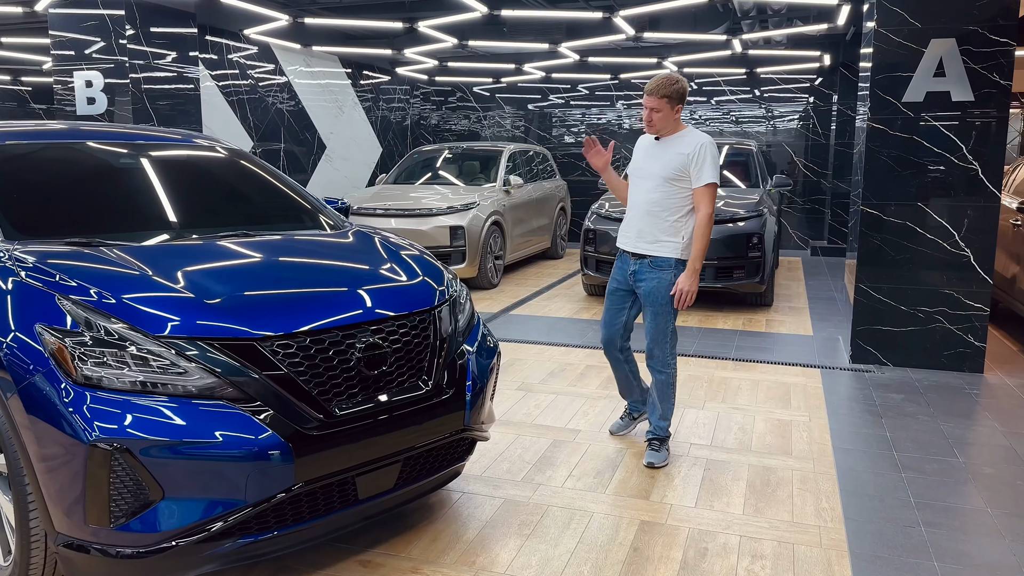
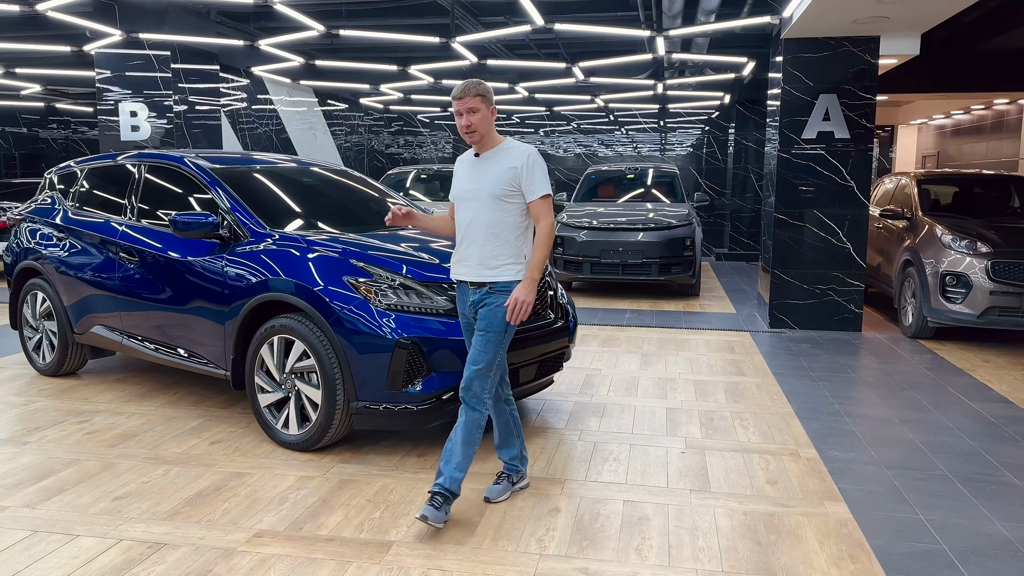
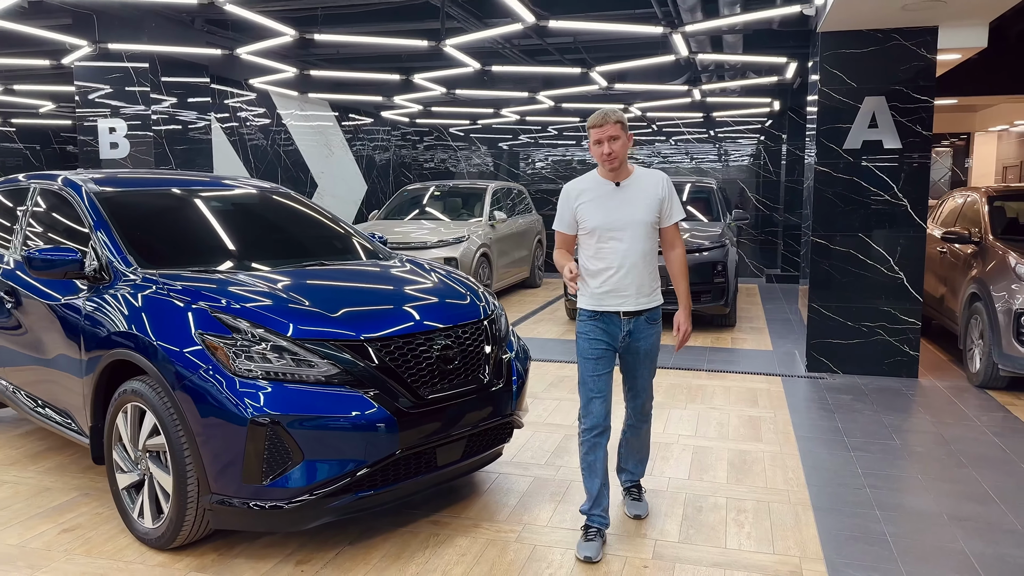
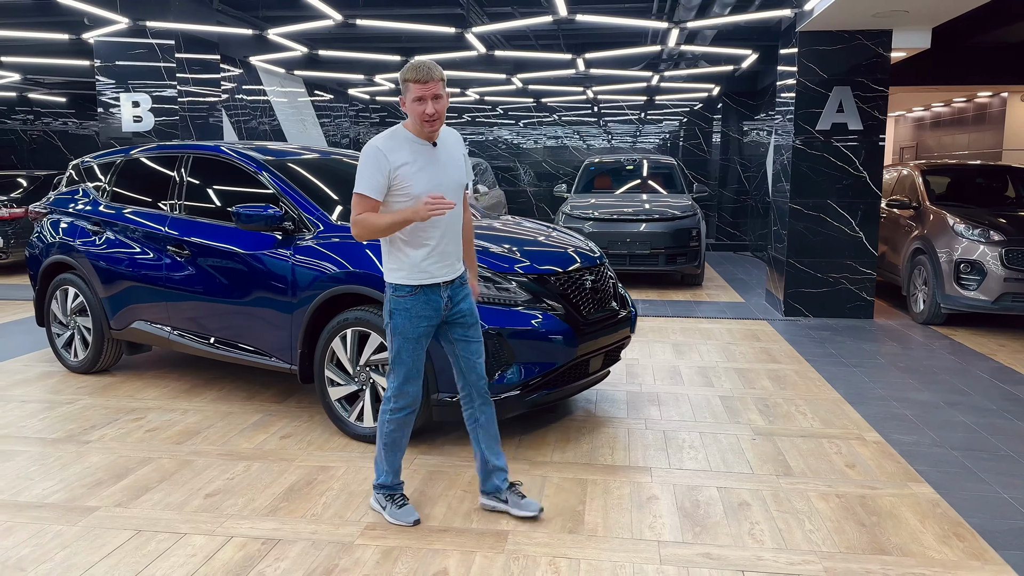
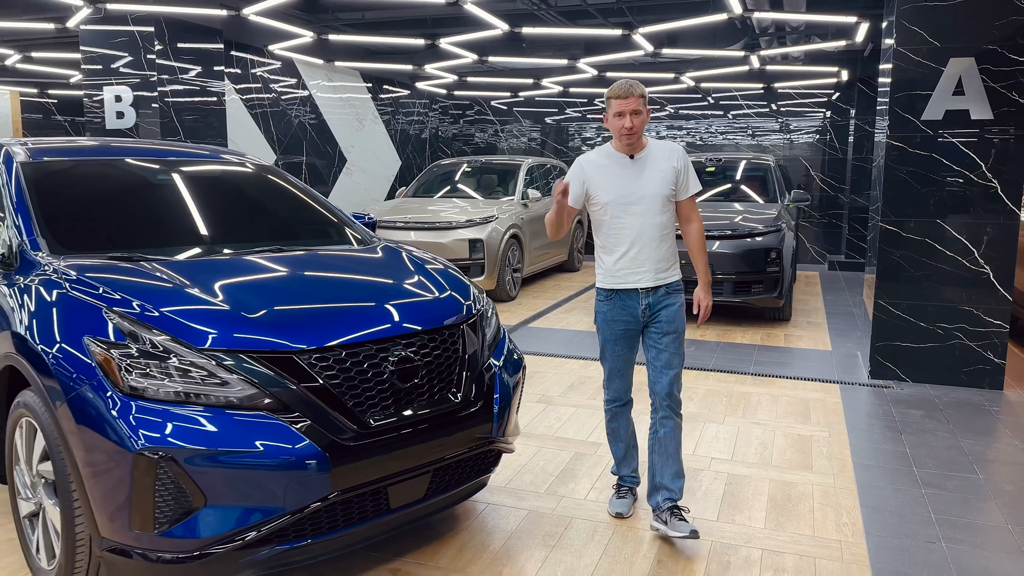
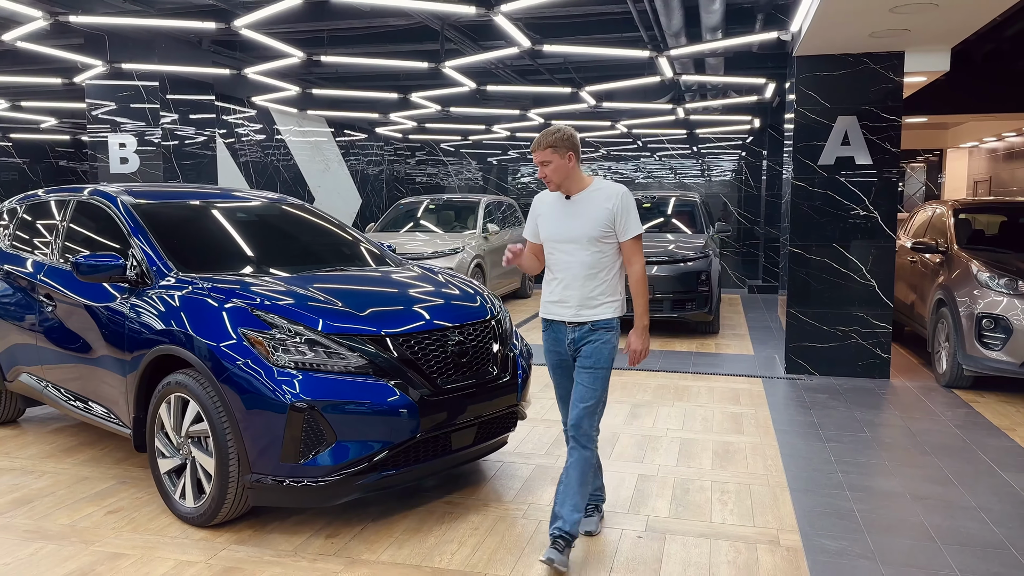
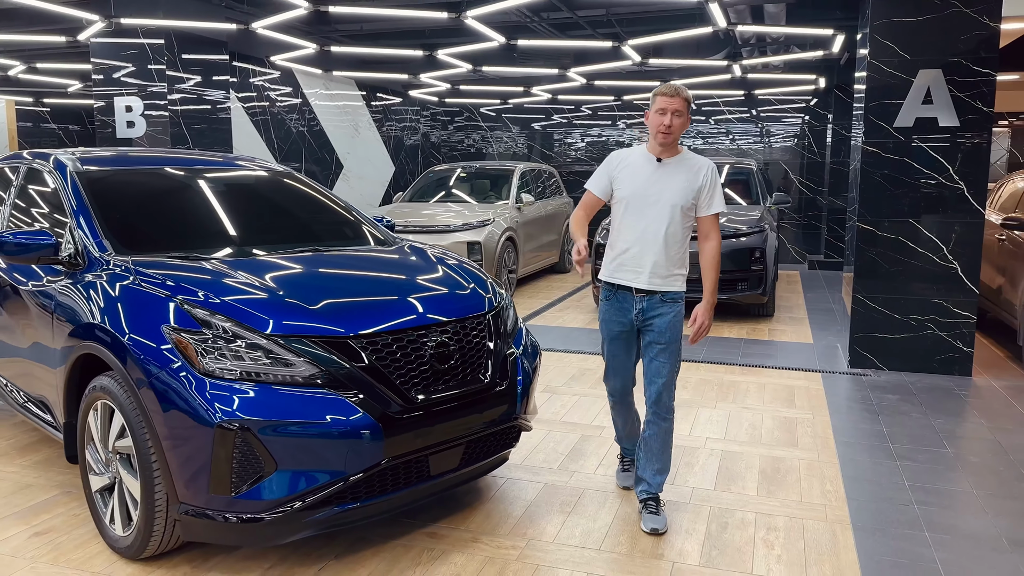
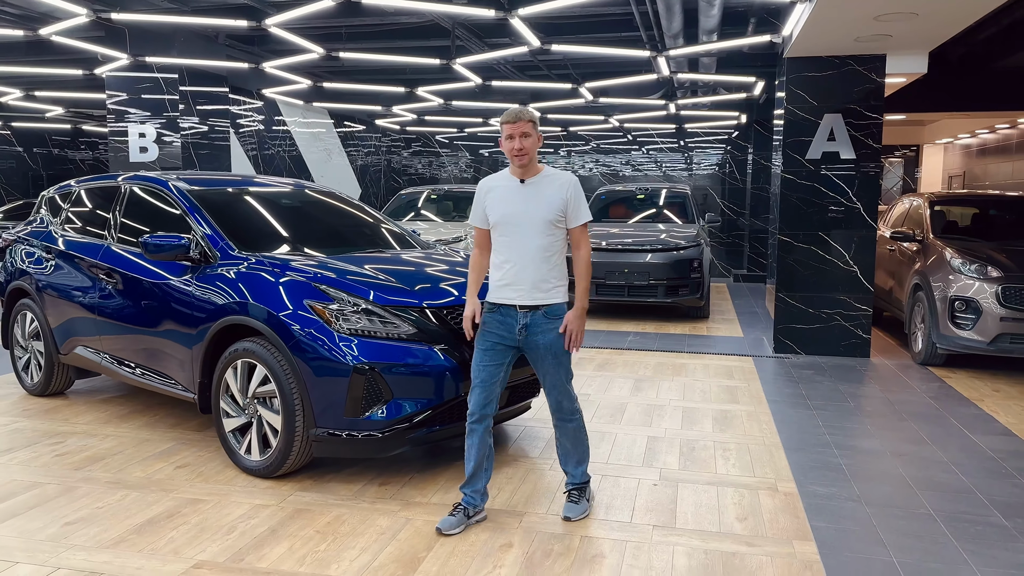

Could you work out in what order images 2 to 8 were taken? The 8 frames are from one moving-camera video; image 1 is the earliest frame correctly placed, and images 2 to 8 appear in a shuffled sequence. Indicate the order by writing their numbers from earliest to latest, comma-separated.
5, 7, 3, 6, 8, 2, 4
